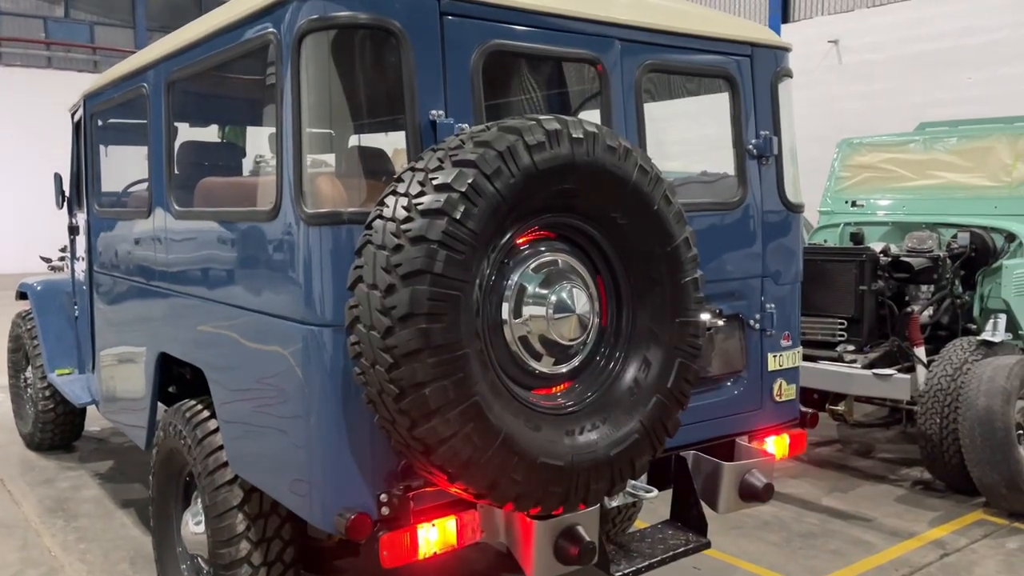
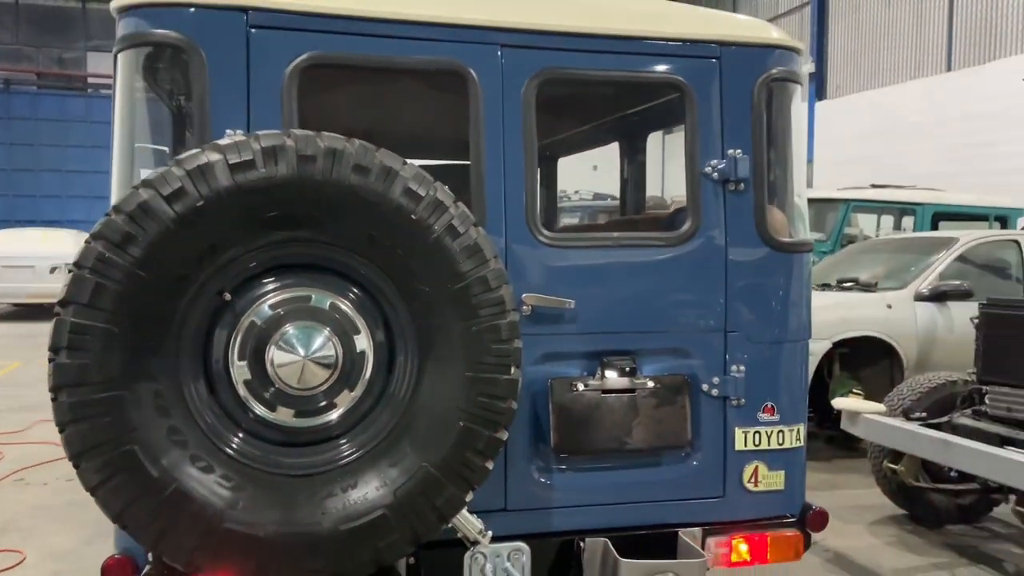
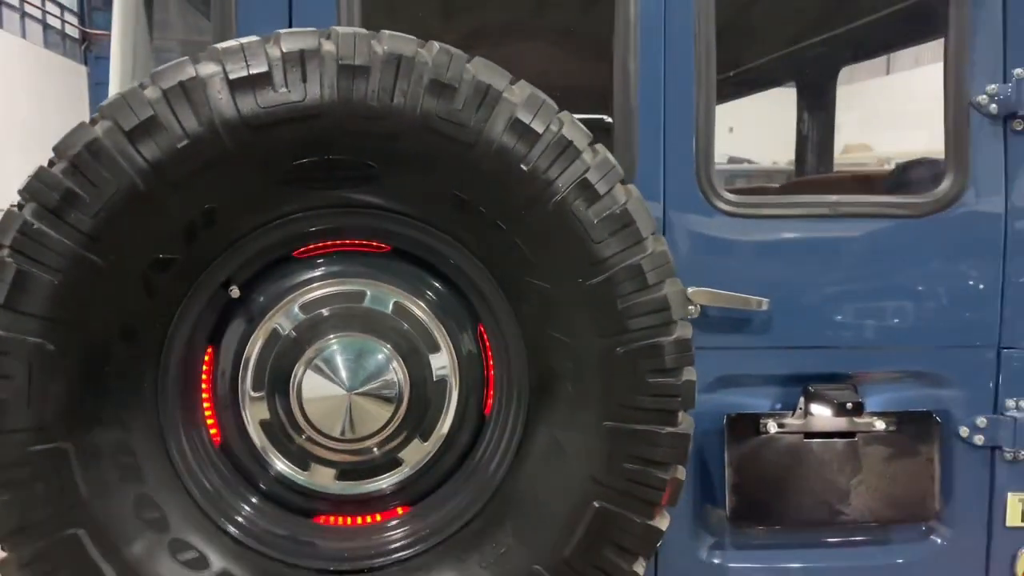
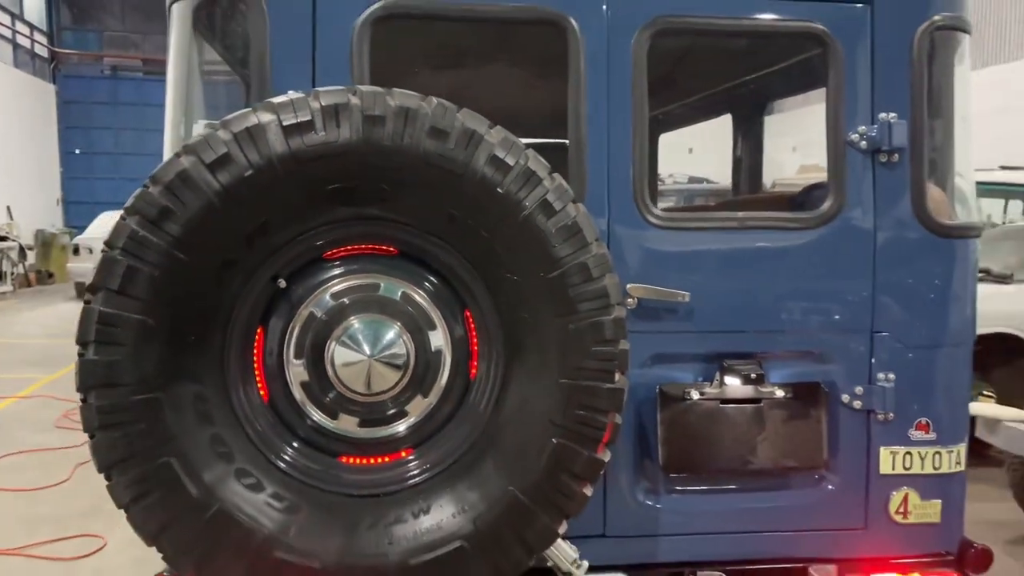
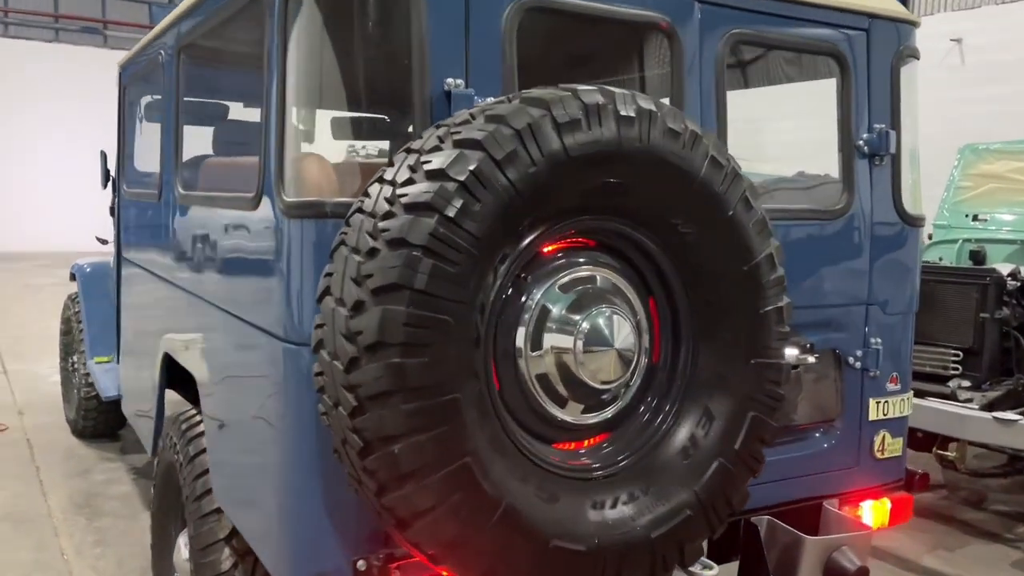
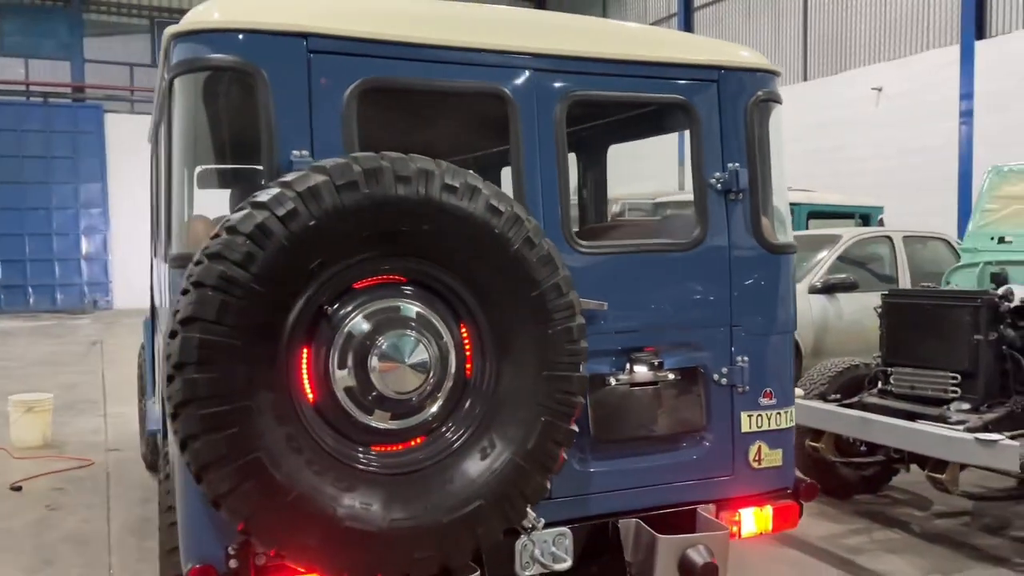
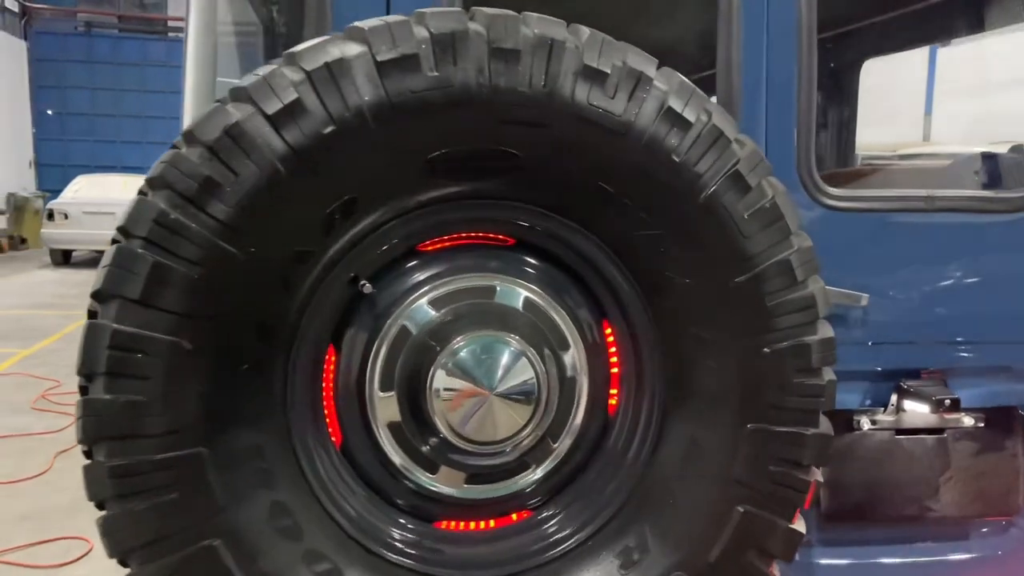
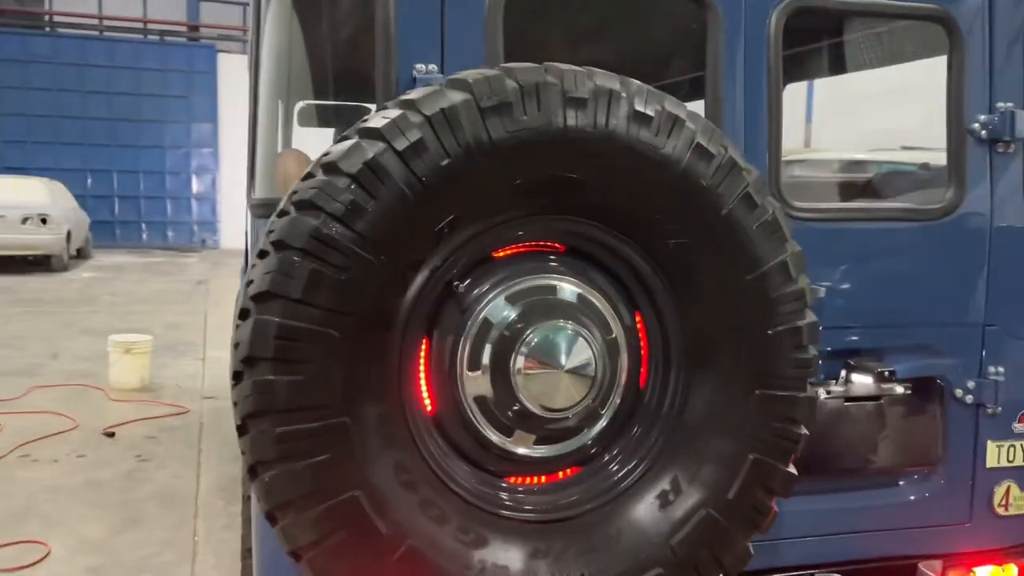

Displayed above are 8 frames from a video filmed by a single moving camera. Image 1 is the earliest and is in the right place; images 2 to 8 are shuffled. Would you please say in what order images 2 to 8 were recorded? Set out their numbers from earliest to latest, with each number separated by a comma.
5, 8, 7, 3, 4, 2, 6
